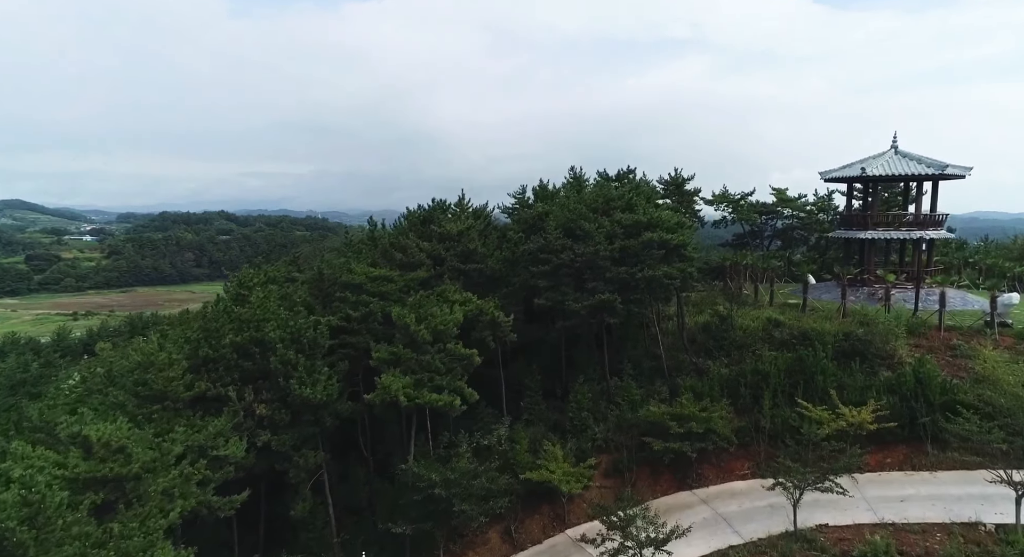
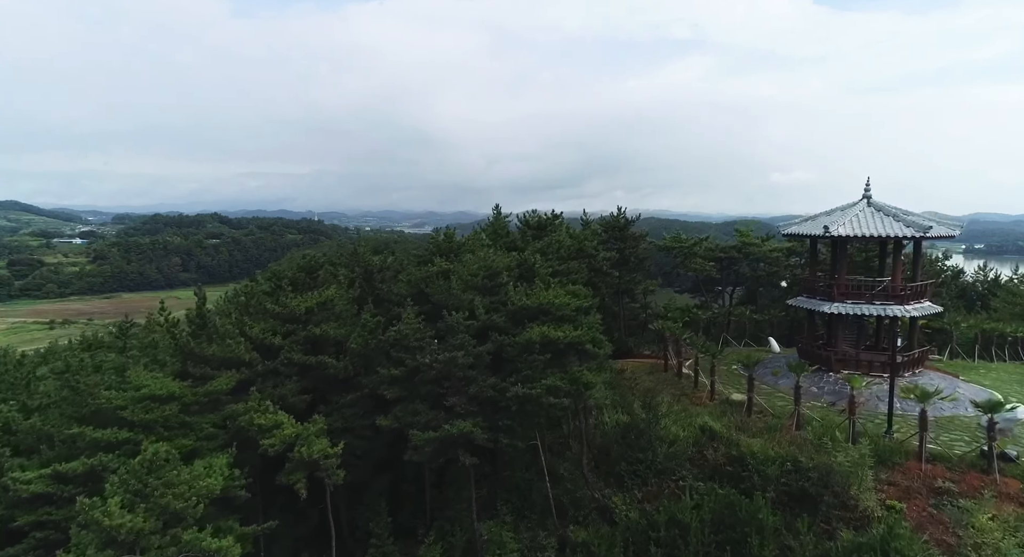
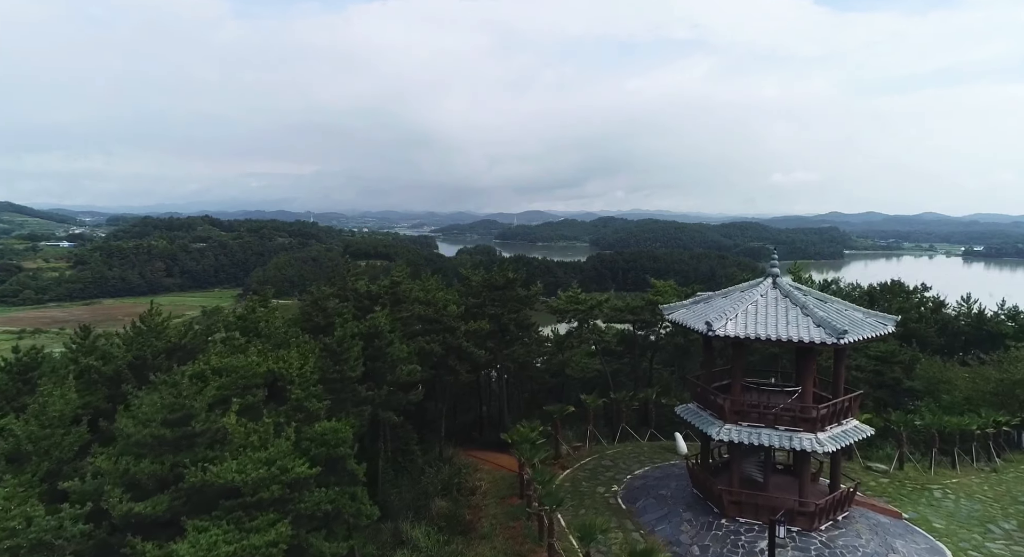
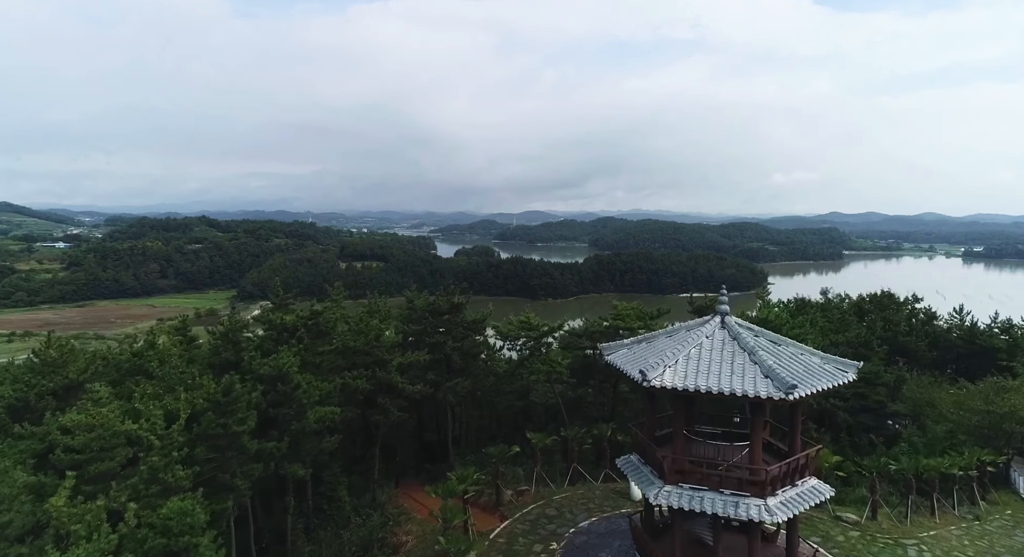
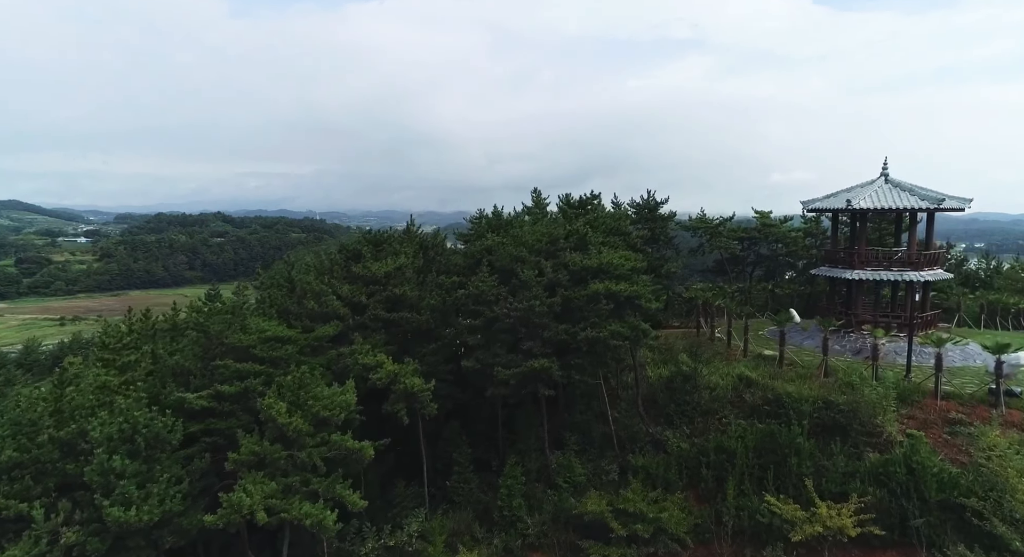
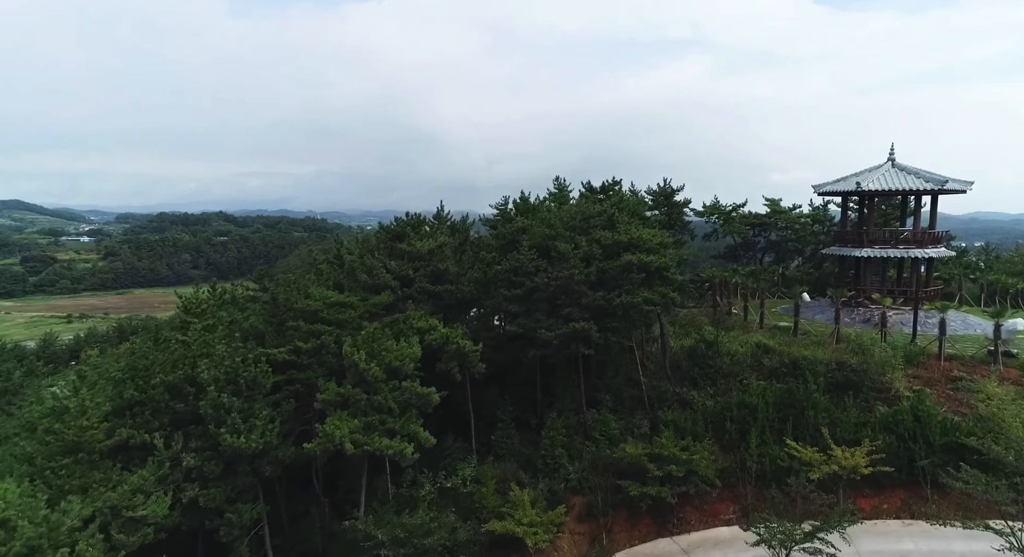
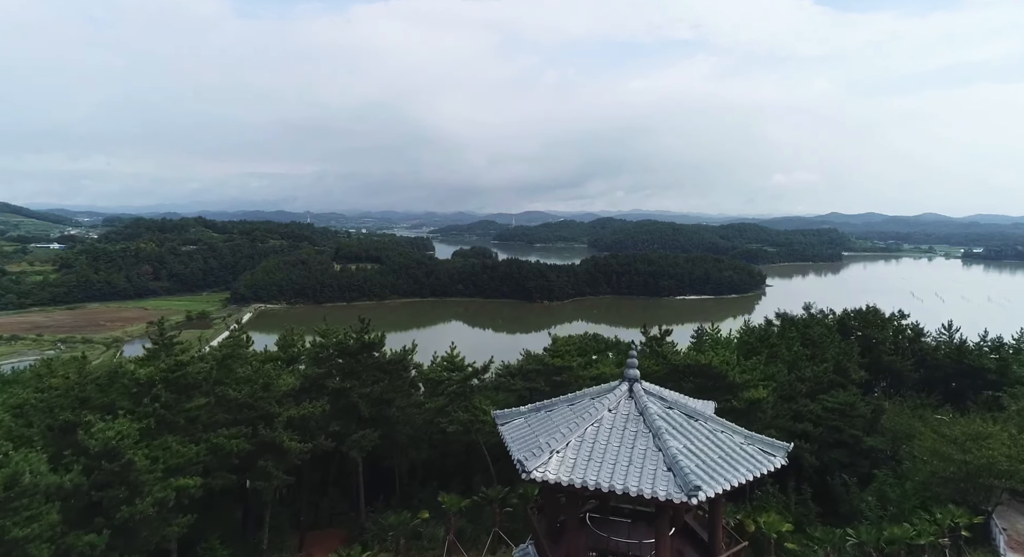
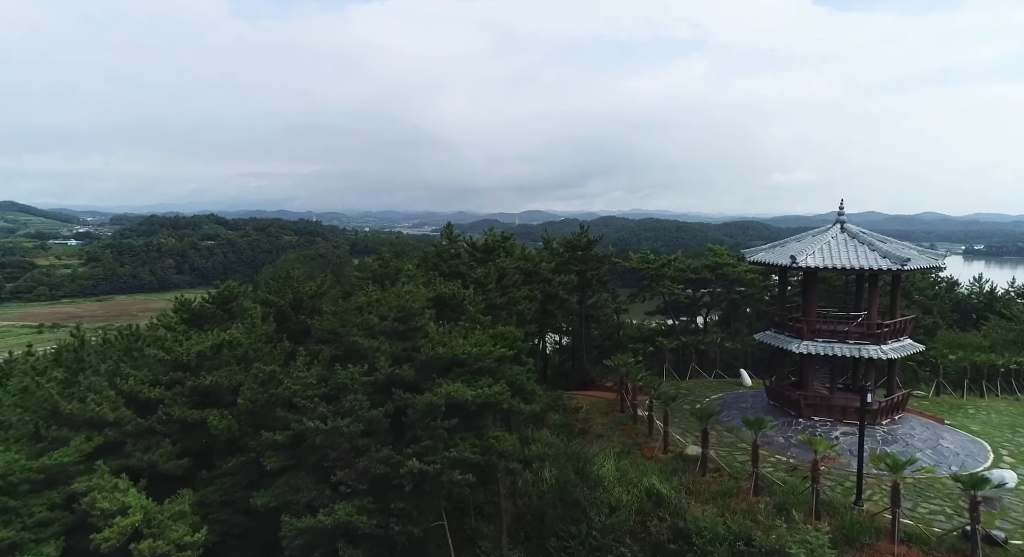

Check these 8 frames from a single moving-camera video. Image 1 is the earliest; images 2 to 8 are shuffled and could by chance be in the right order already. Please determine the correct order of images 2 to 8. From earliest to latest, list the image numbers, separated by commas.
6, 5, 2, 8, 3, 4, 7
